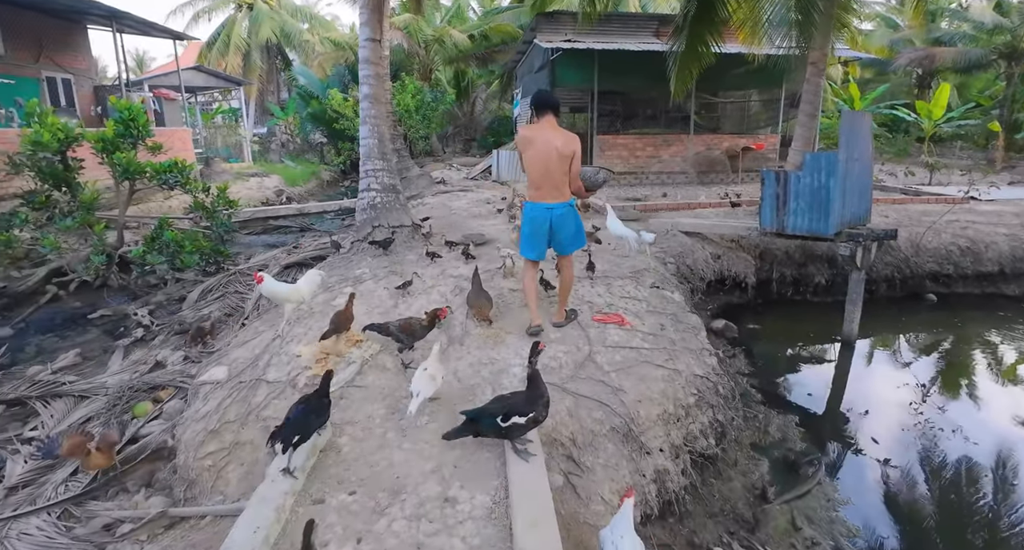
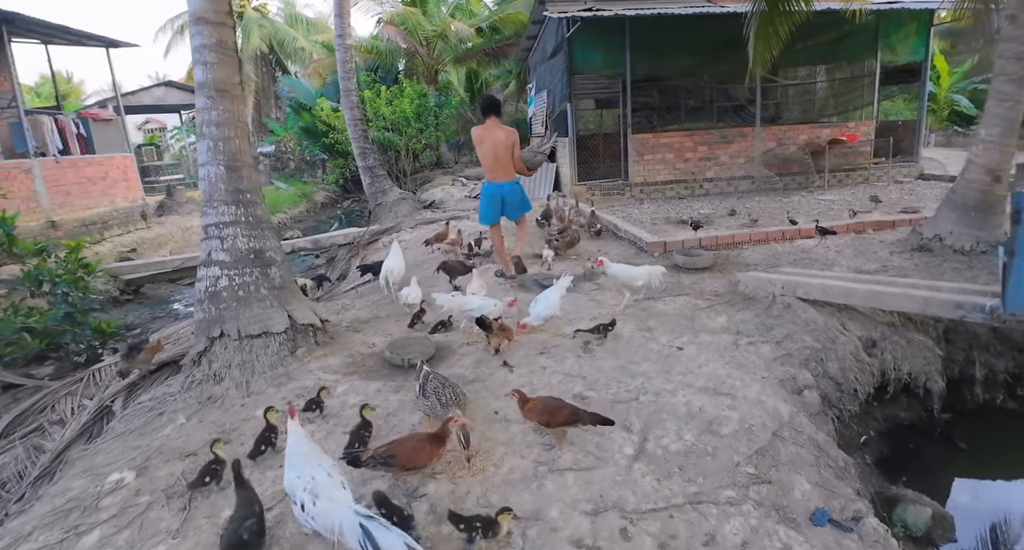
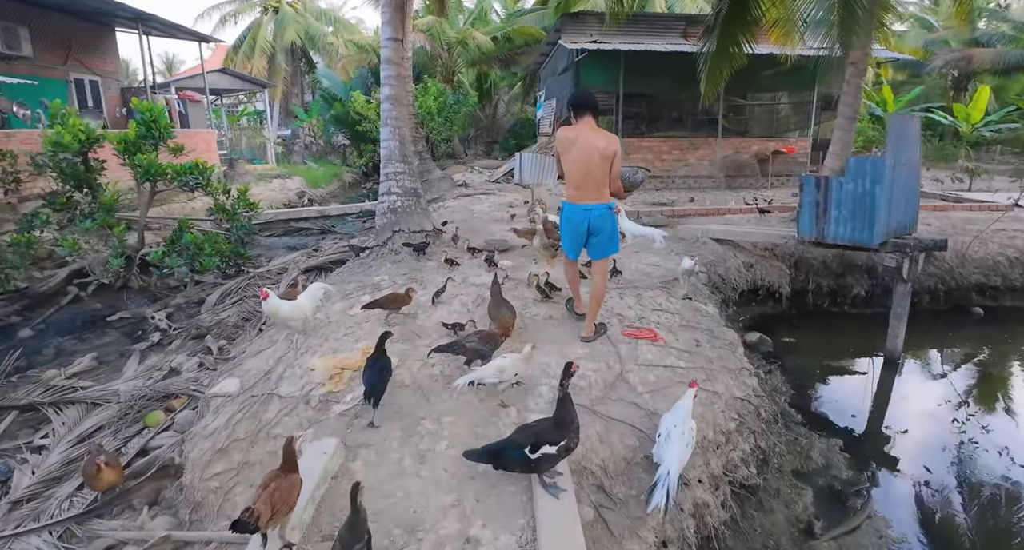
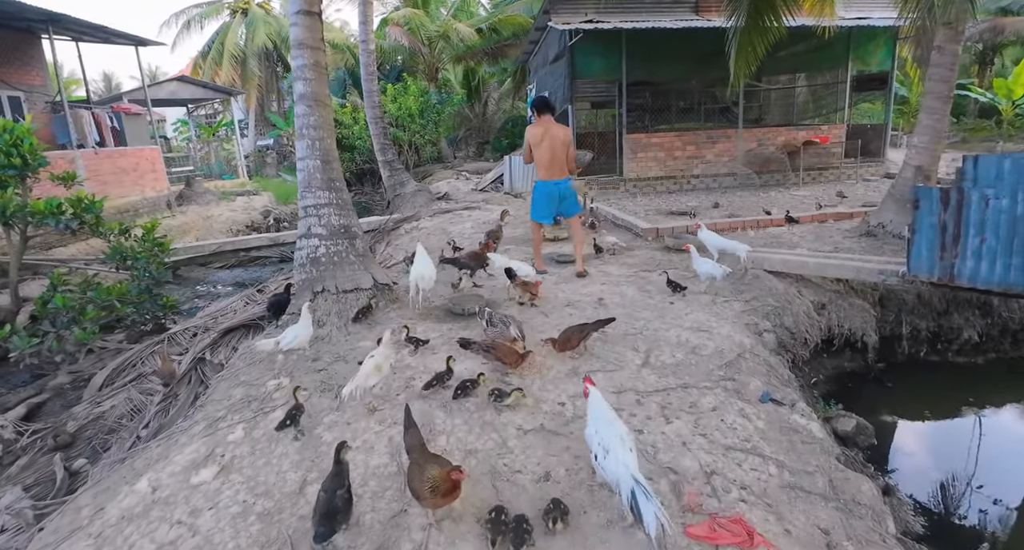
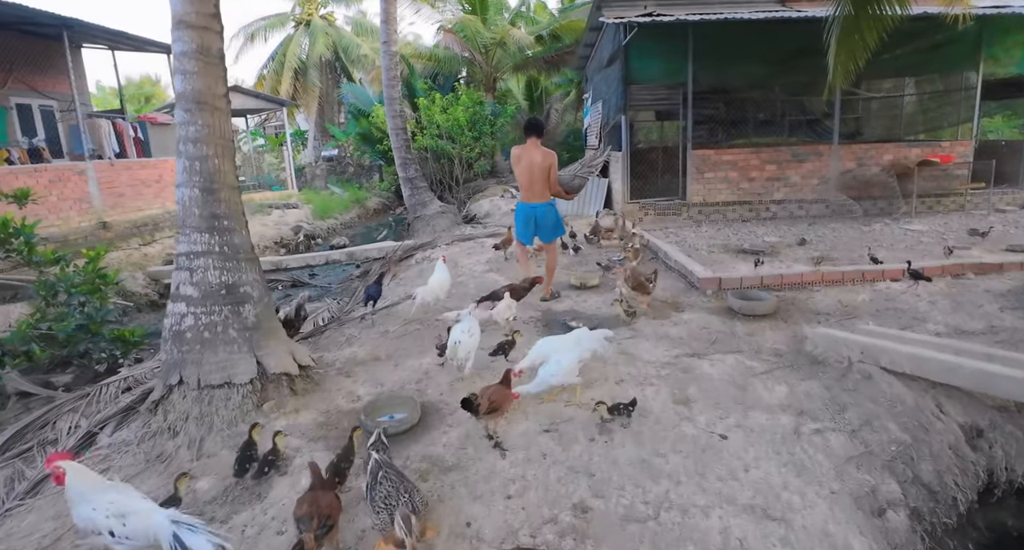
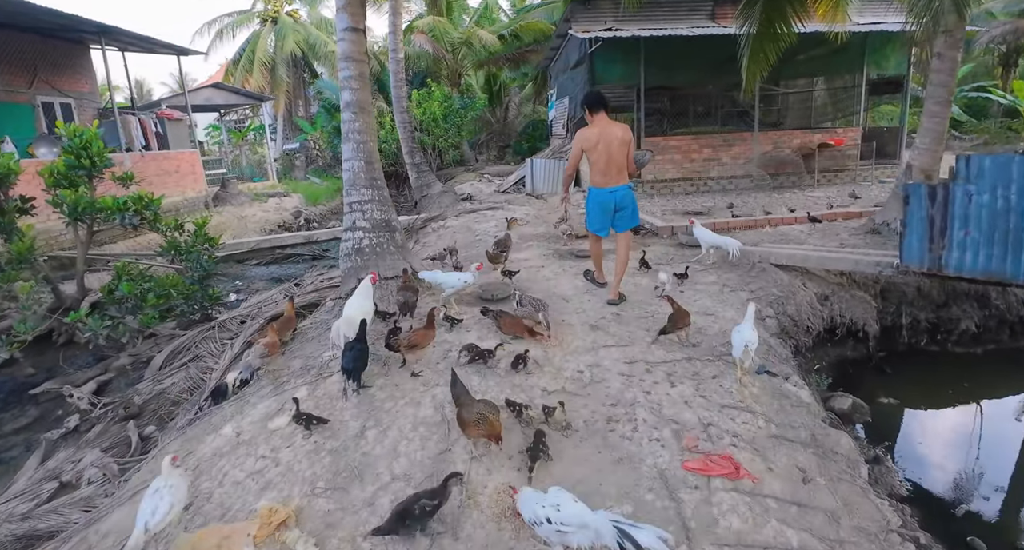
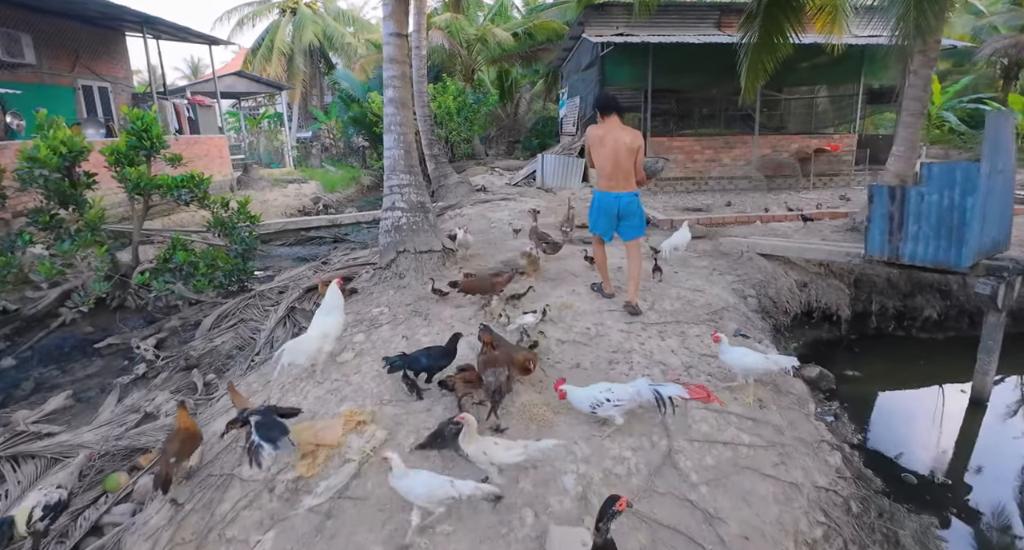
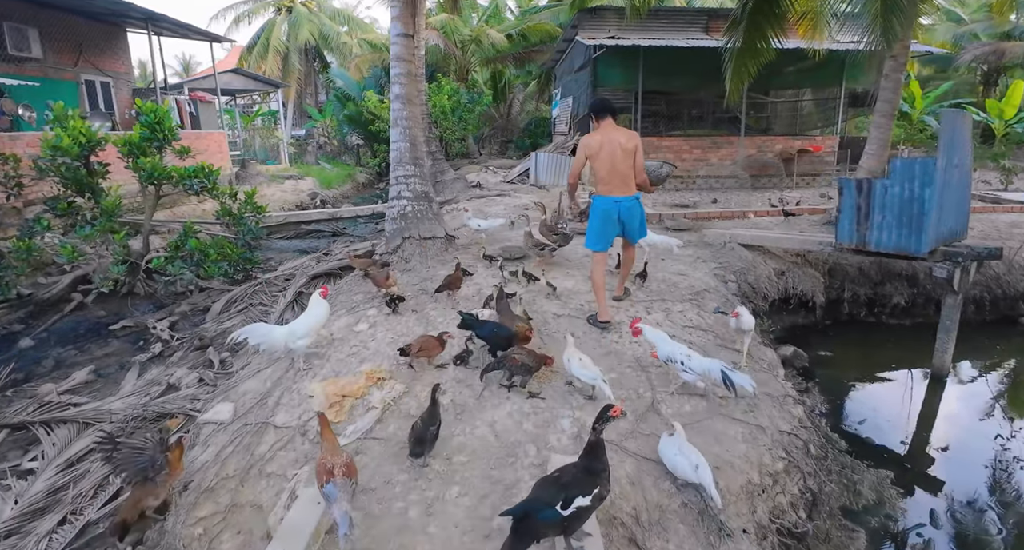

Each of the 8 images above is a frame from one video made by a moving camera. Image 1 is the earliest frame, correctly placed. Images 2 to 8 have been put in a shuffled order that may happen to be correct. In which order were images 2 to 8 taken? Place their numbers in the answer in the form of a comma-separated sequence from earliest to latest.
3, 8, 7, 6, 4, 2, 5
